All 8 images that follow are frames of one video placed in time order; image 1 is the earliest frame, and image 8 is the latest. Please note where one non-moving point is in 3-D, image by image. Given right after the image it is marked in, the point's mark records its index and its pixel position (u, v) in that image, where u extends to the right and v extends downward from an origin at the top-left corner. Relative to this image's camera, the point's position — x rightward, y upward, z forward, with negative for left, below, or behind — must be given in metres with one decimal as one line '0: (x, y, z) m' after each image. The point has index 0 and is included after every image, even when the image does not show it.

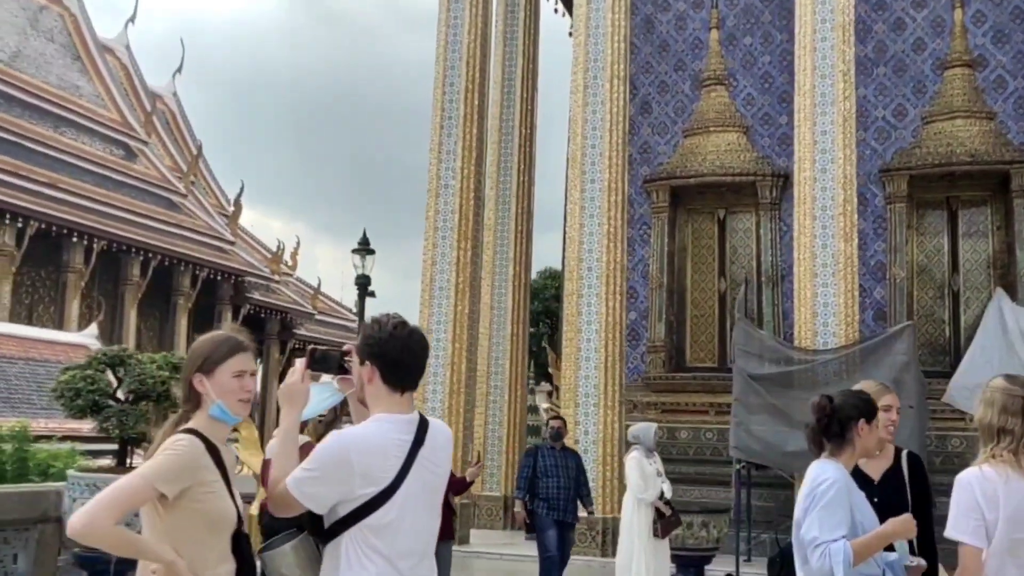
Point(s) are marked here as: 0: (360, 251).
0: (-1.9, +0.5, +12.2) m
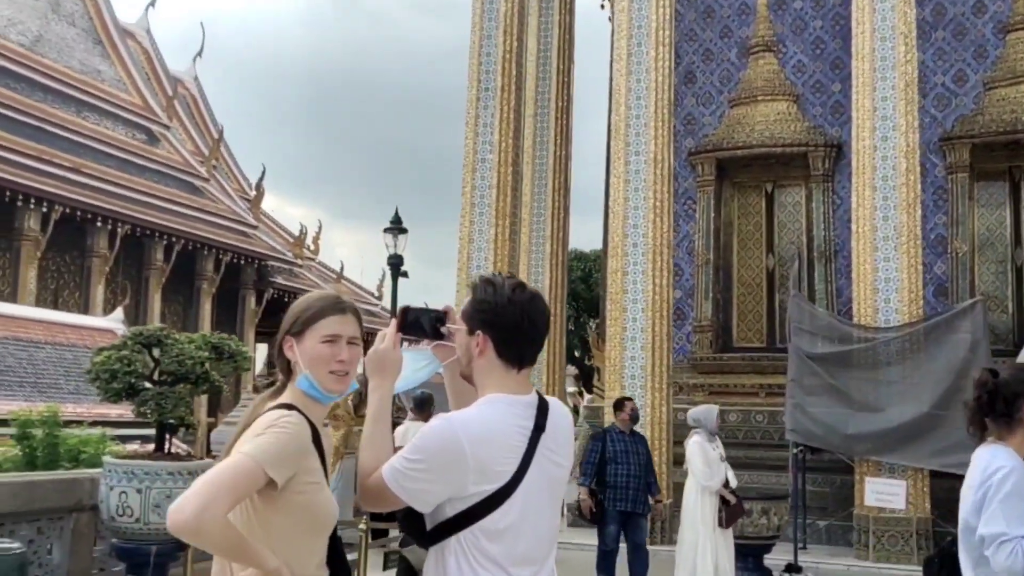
0: (-1.4, +0.7, +11.8) m
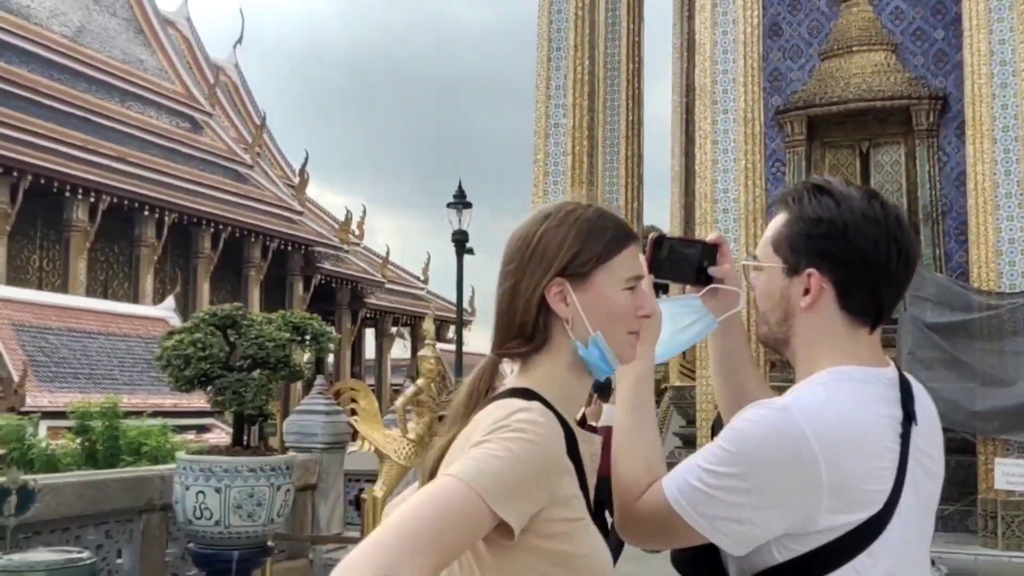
0: (-0.6, +0.9, +11.2) m
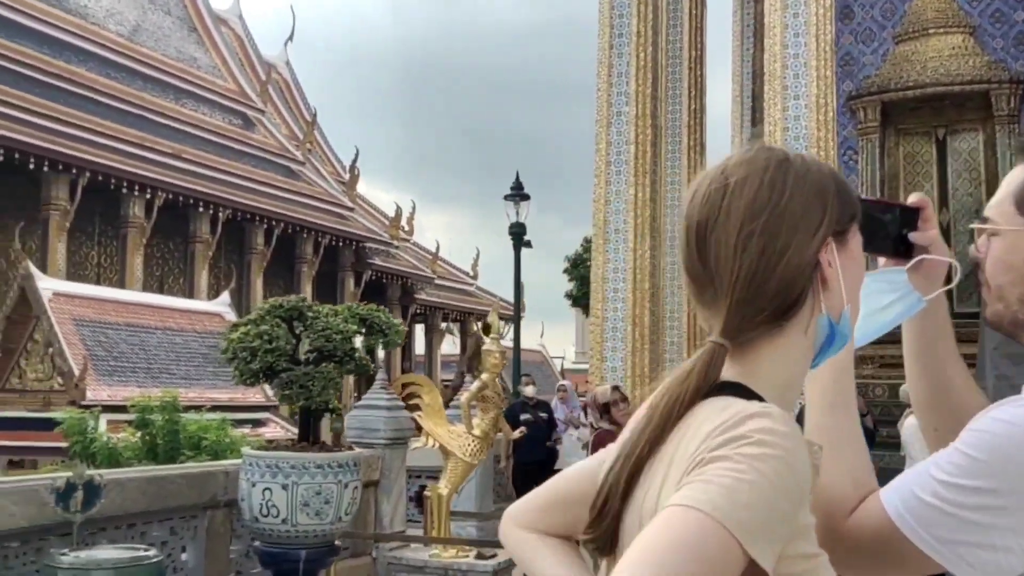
0: (0.0, +1.0, +11.0) m
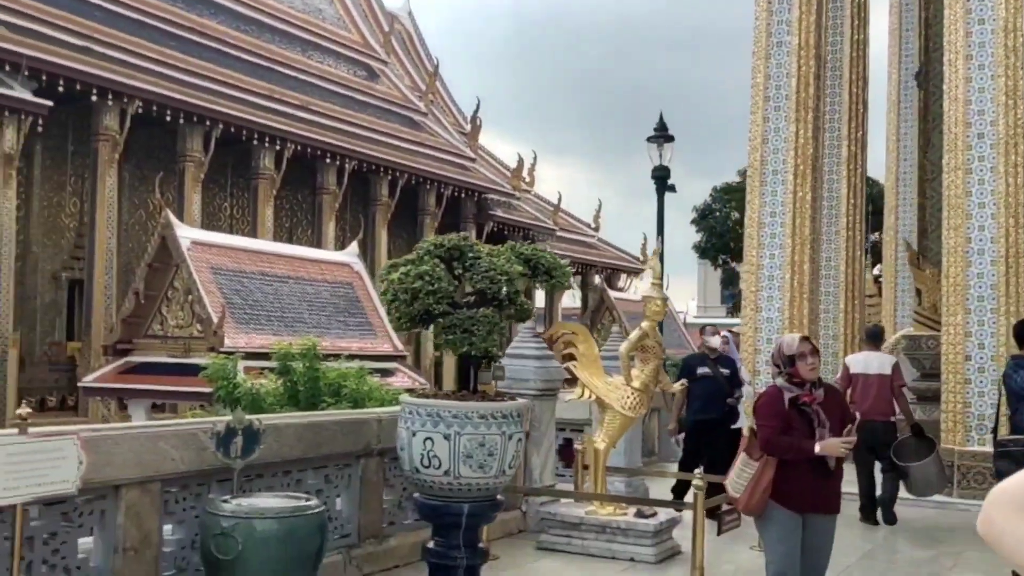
0: (+1.5, +1.6, +10.5) m
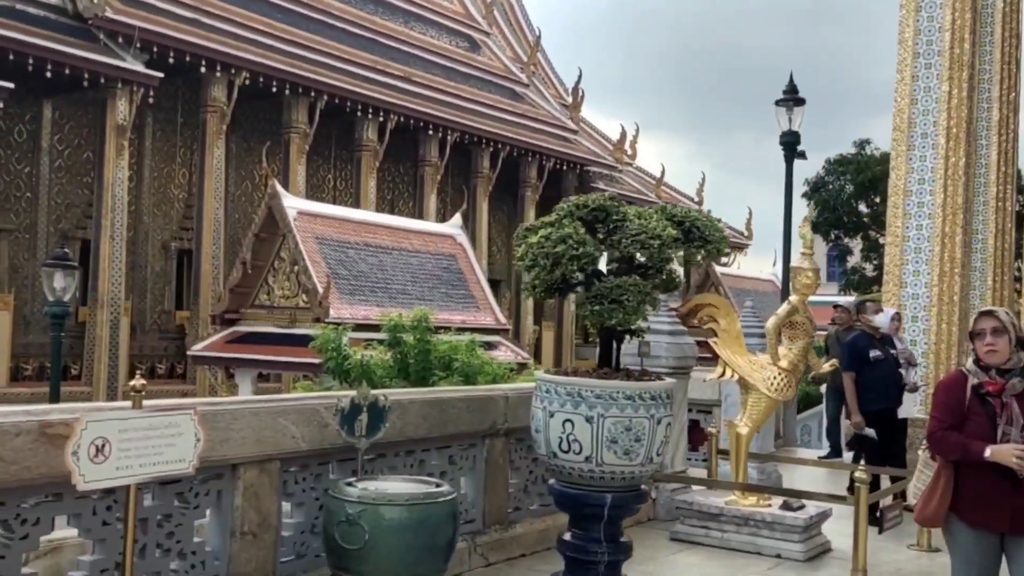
0: (+2.7, +1.8, +9.8) m
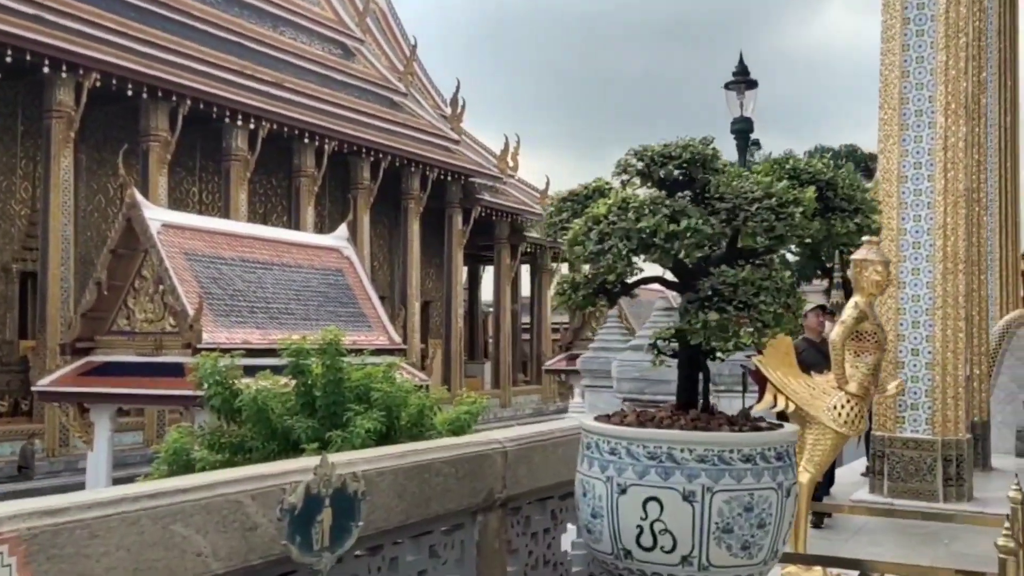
0: (+2.0, +1.8, +8.6) m
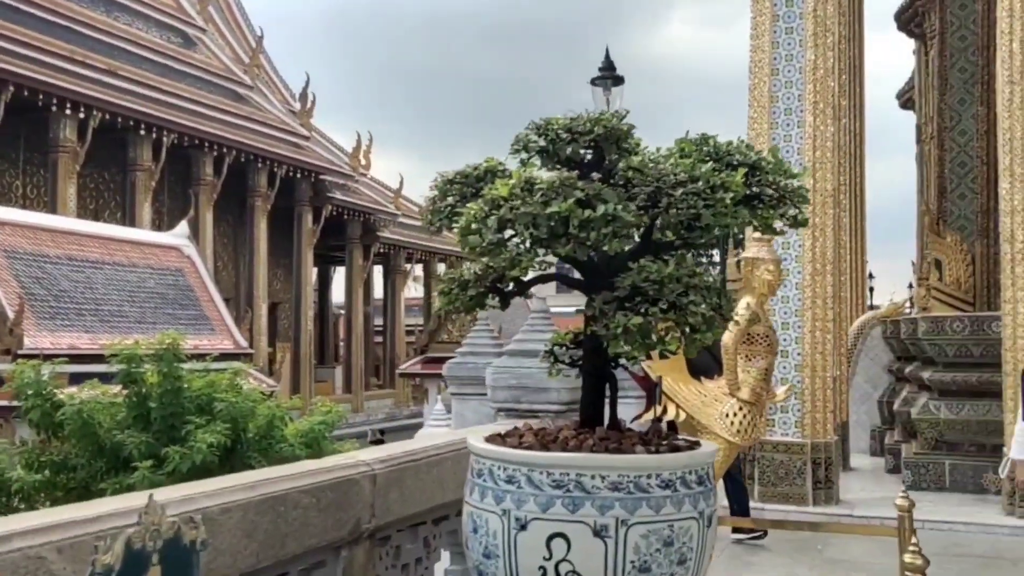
0: (+0.8, +1.8, +8.4) m
